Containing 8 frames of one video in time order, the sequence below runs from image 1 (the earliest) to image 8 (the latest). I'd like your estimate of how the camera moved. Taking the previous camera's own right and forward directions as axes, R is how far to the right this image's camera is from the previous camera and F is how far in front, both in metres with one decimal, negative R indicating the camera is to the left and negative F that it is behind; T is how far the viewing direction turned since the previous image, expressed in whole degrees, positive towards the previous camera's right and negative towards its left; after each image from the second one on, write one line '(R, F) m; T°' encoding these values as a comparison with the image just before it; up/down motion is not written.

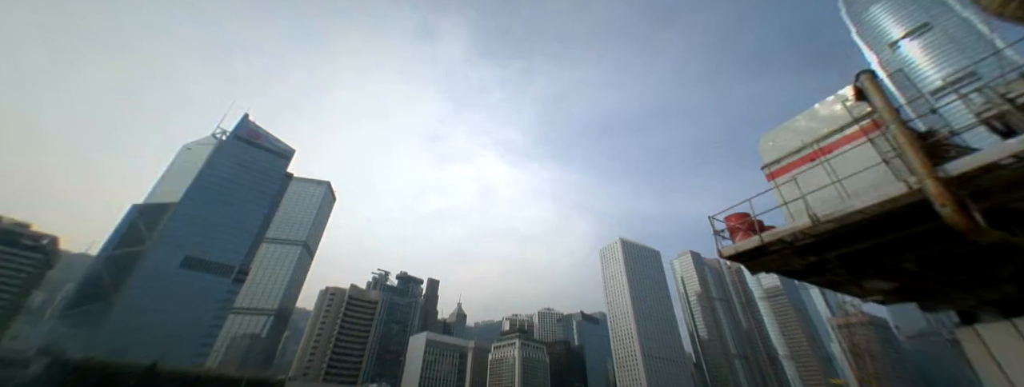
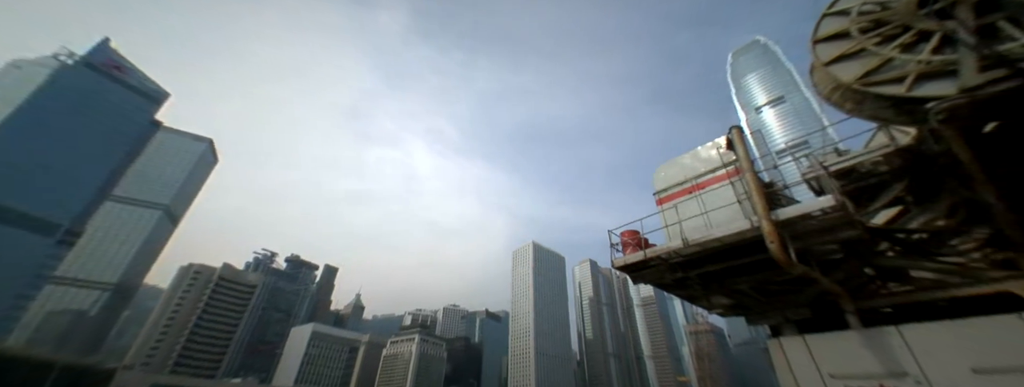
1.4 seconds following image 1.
(-2.2, -0.9) m; +14°
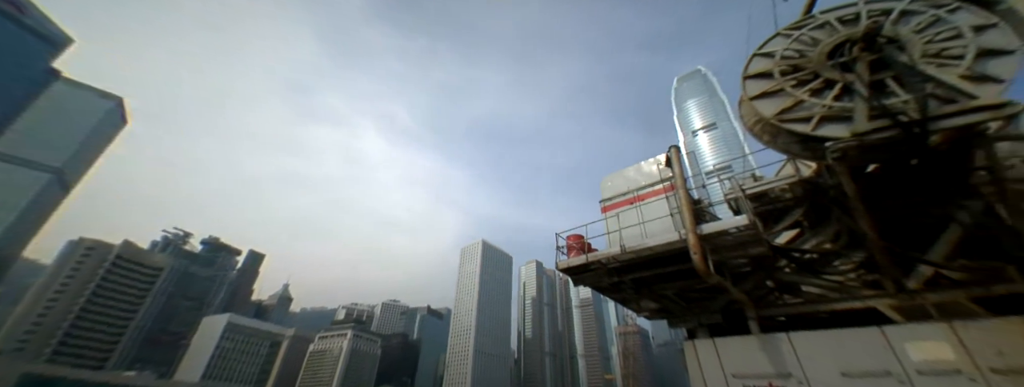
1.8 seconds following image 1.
(+0.1, +0.1) m; +9°
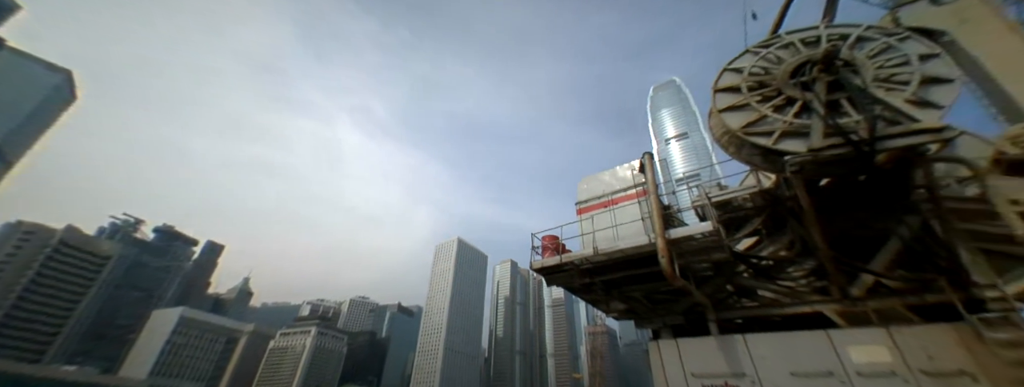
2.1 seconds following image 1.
(0.0, 0.0) m; +4°
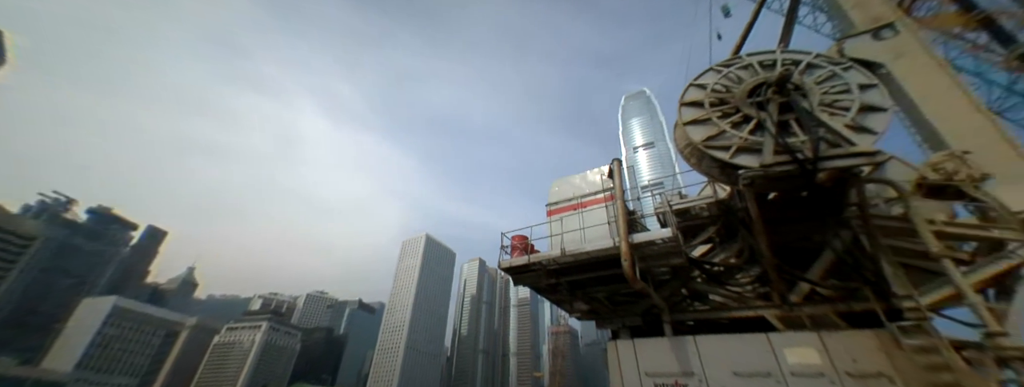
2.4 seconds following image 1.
(0.0, 0.0) m; +5°
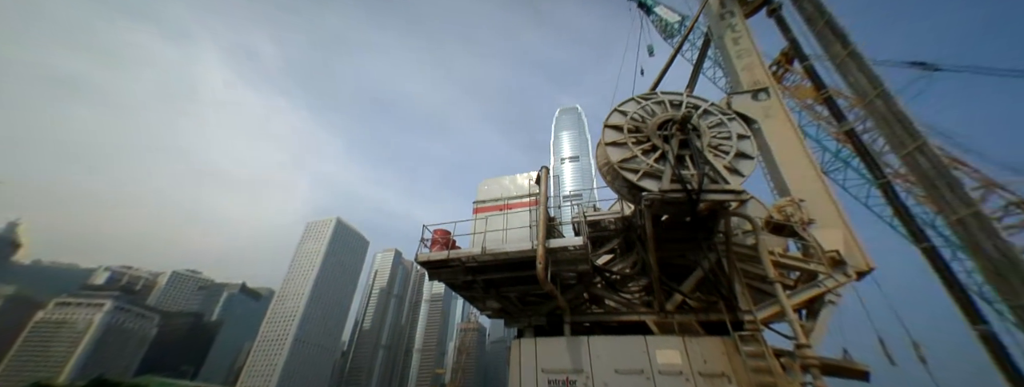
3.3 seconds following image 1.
(+0.1, -0.1) m; +12°
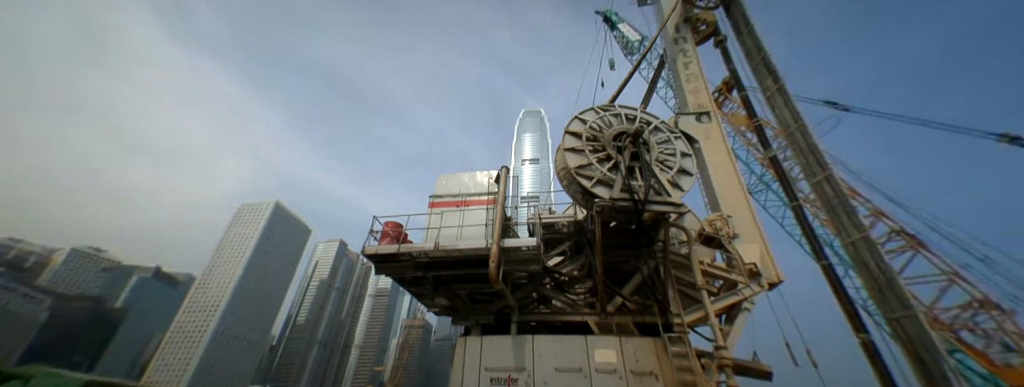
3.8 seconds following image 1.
(0.0, -0.2) m; +7°
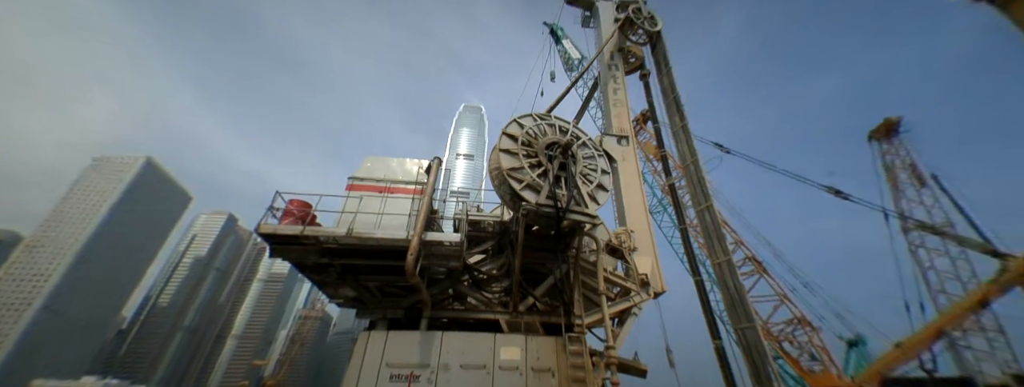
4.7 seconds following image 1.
(-0.1, -0.3) m; +12°
